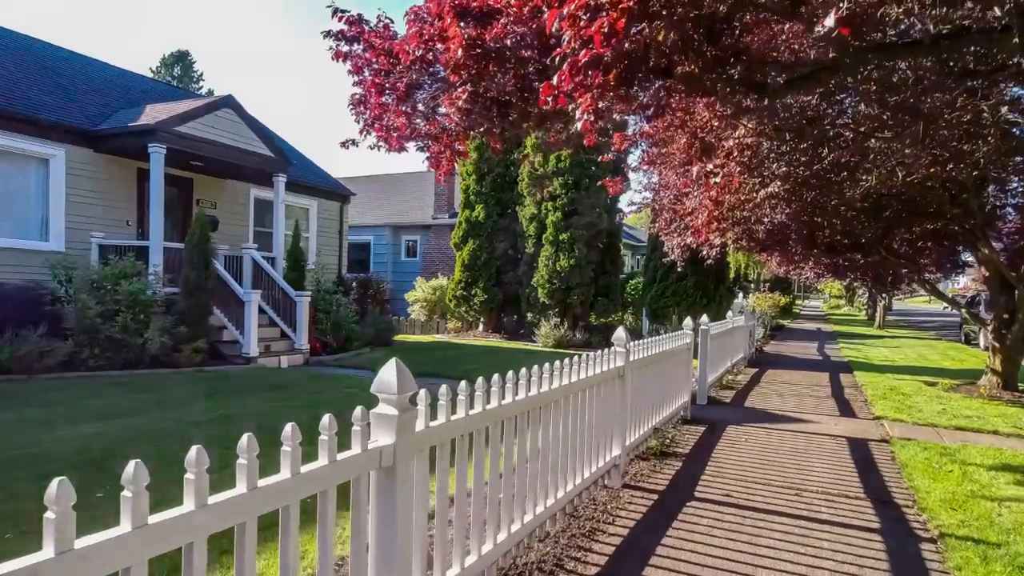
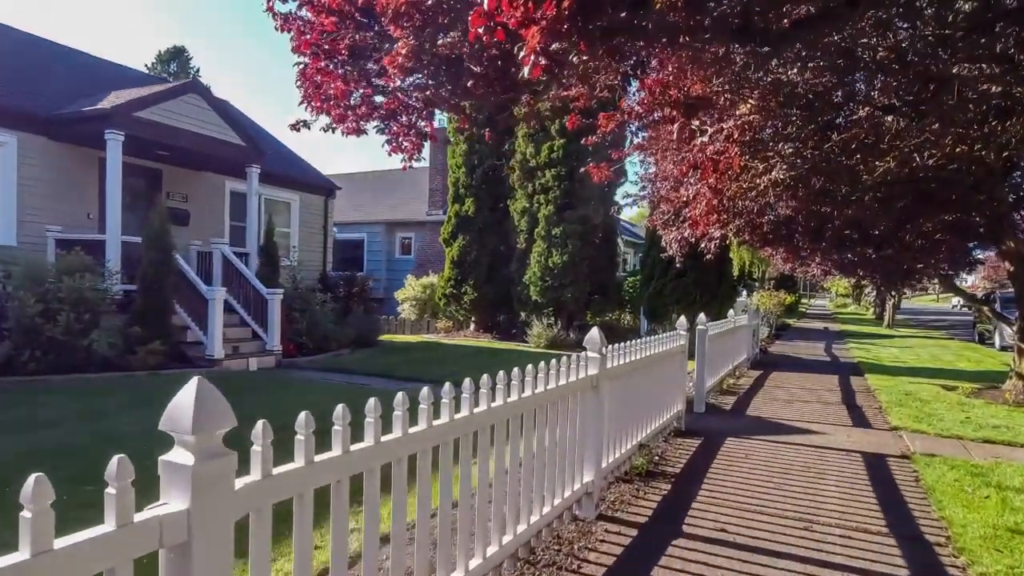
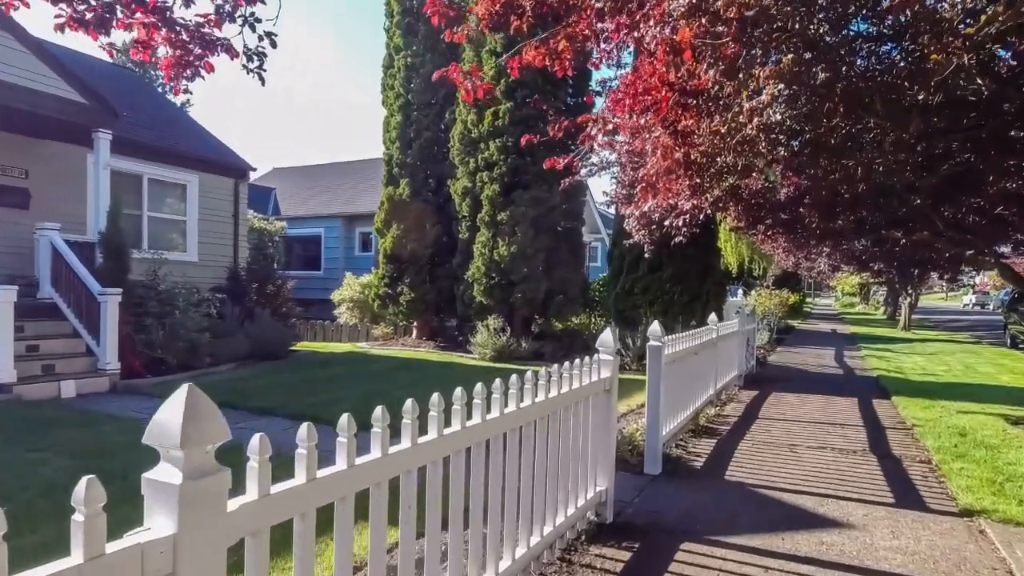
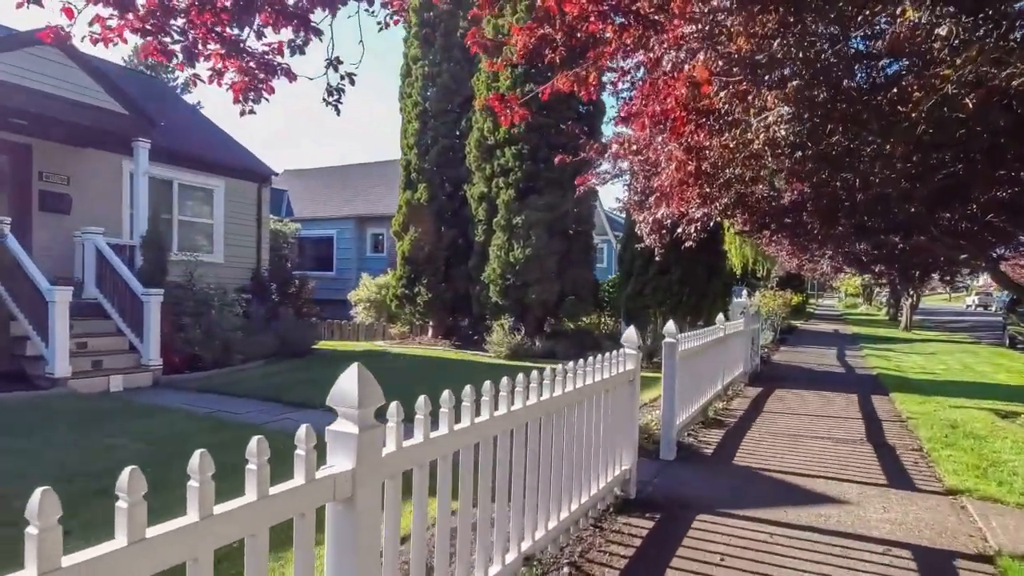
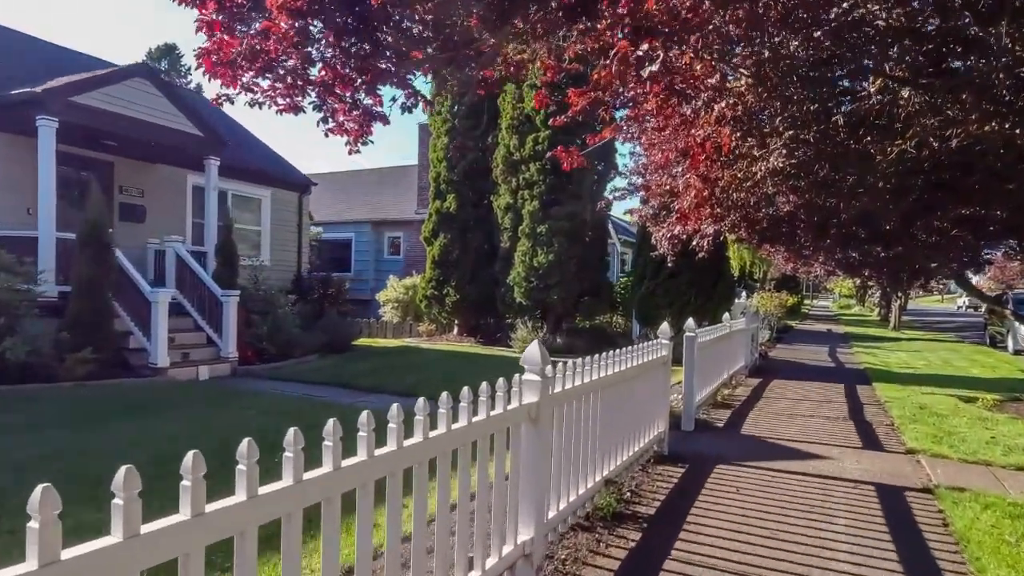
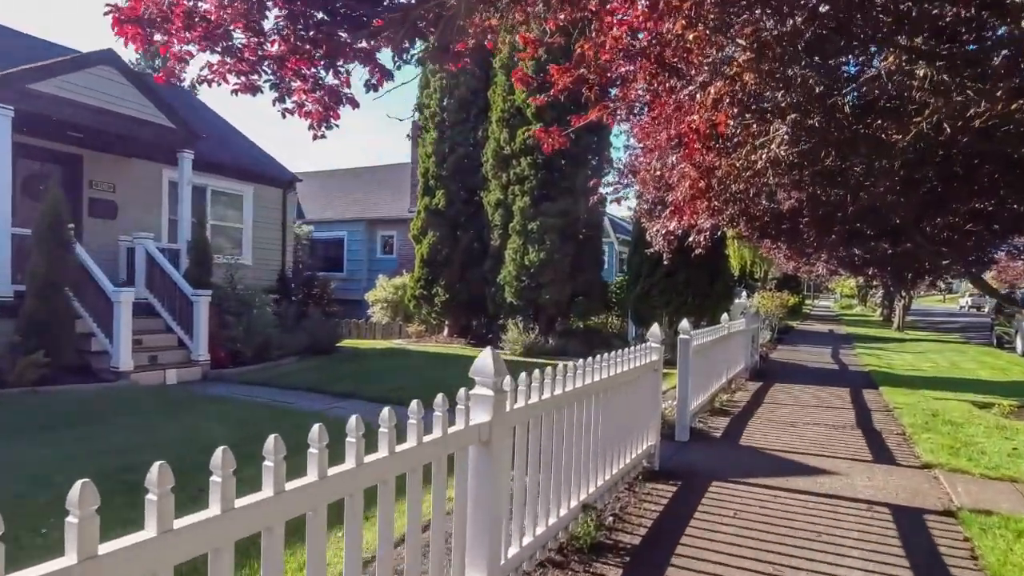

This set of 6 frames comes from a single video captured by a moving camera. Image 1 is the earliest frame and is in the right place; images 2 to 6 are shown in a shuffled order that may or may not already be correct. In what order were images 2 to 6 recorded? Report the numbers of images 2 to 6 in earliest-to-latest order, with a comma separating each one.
2, 5, 6, 4, 3
